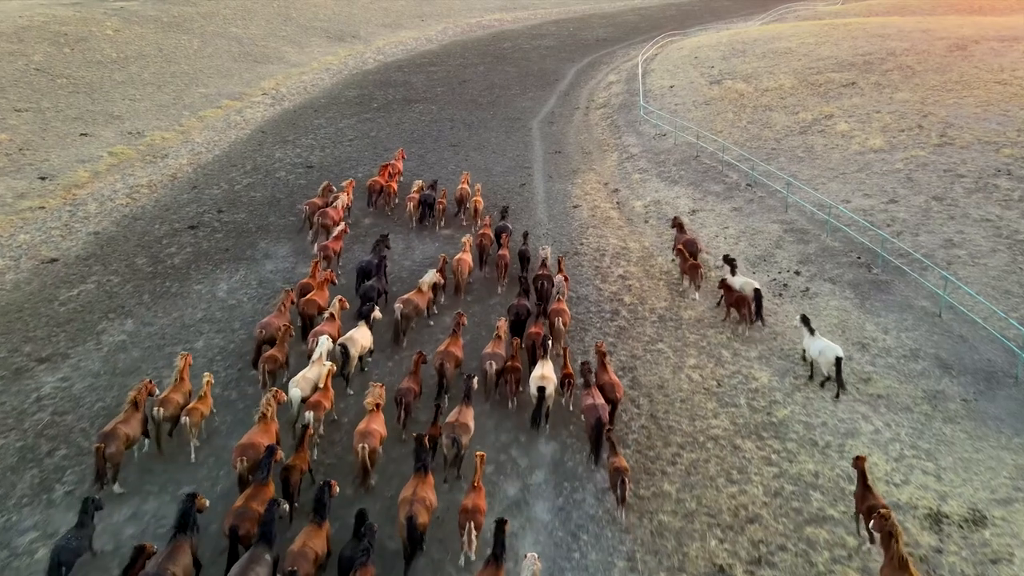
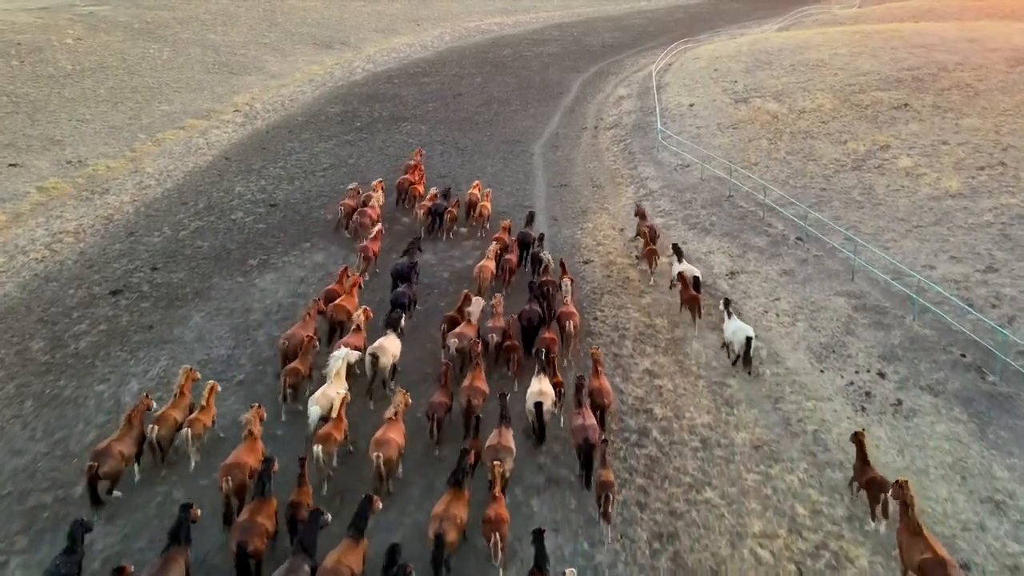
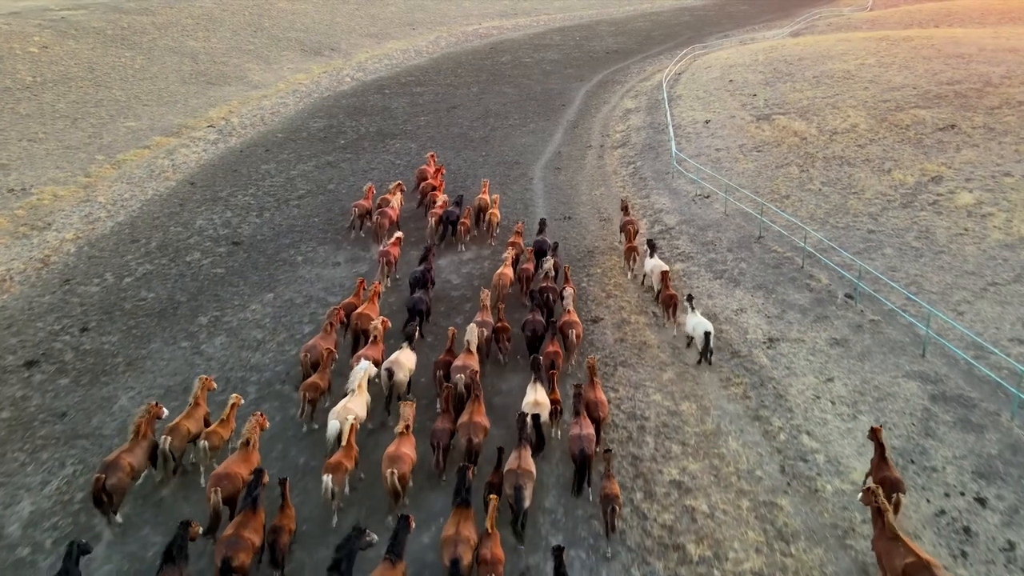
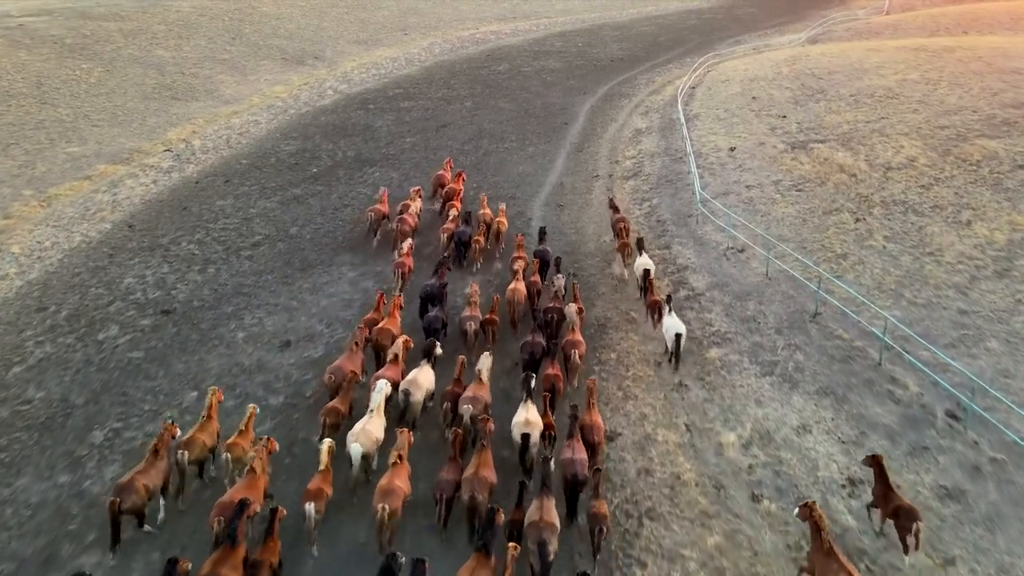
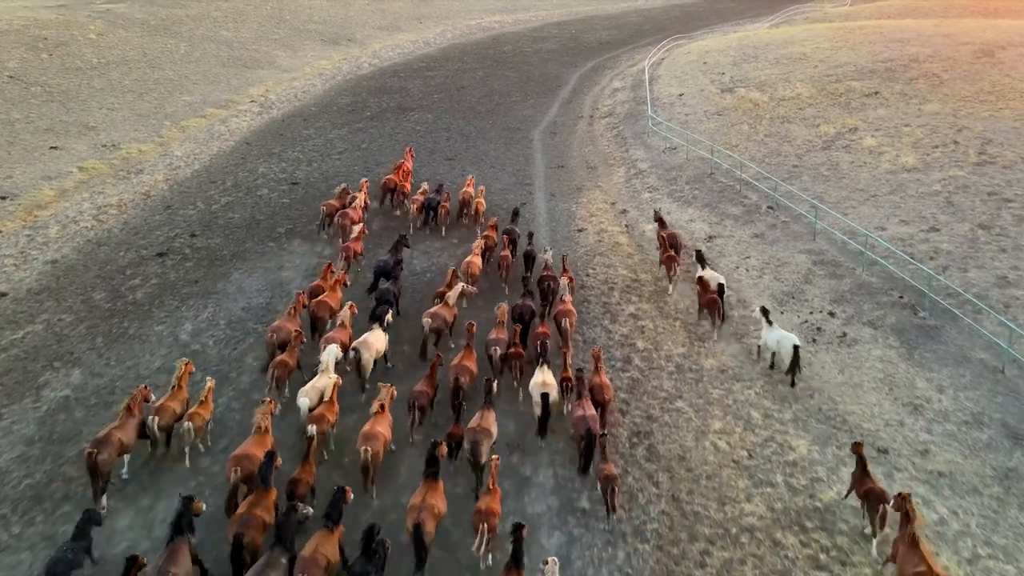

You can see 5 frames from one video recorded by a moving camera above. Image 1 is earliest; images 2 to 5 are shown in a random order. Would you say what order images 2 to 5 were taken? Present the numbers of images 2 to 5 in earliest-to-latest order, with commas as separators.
5, 2, 3, 4
